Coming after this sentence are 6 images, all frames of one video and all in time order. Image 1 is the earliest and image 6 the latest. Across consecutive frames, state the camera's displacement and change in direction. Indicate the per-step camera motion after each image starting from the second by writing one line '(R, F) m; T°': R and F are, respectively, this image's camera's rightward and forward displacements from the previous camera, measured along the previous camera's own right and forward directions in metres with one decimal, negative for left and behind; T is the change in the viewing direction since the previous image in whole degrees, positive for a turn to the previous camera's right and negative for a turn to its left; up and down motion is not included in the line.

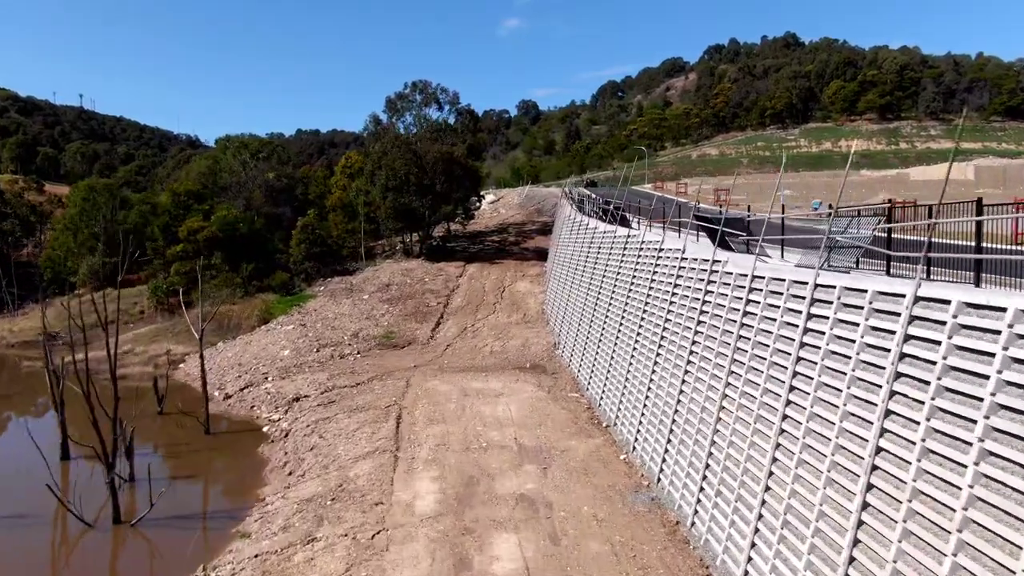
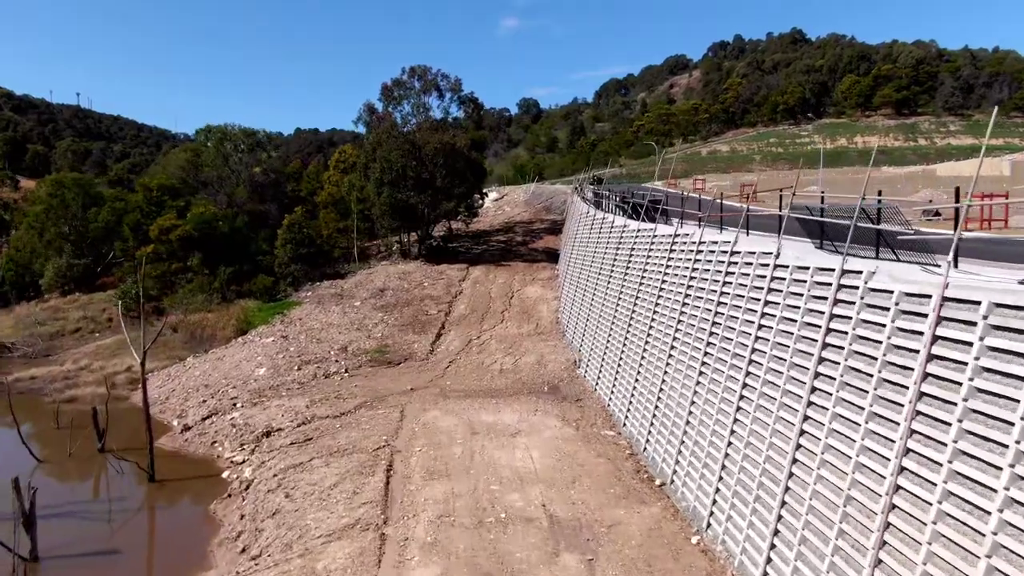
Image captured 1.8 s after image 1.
(-0.3, +3.1) m; 0°
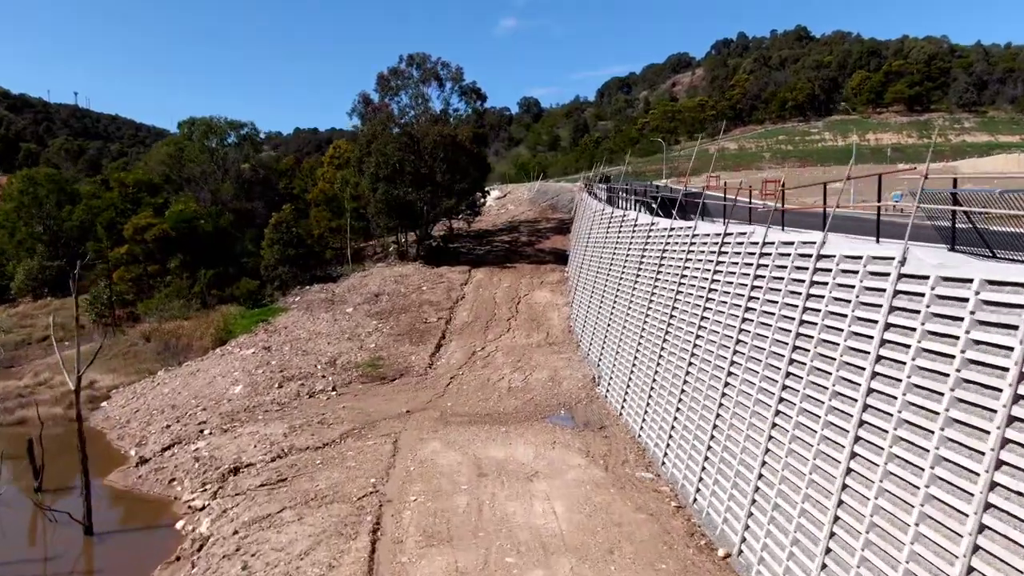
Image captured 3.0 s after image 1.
(-0.2, +2.2) m; 0°
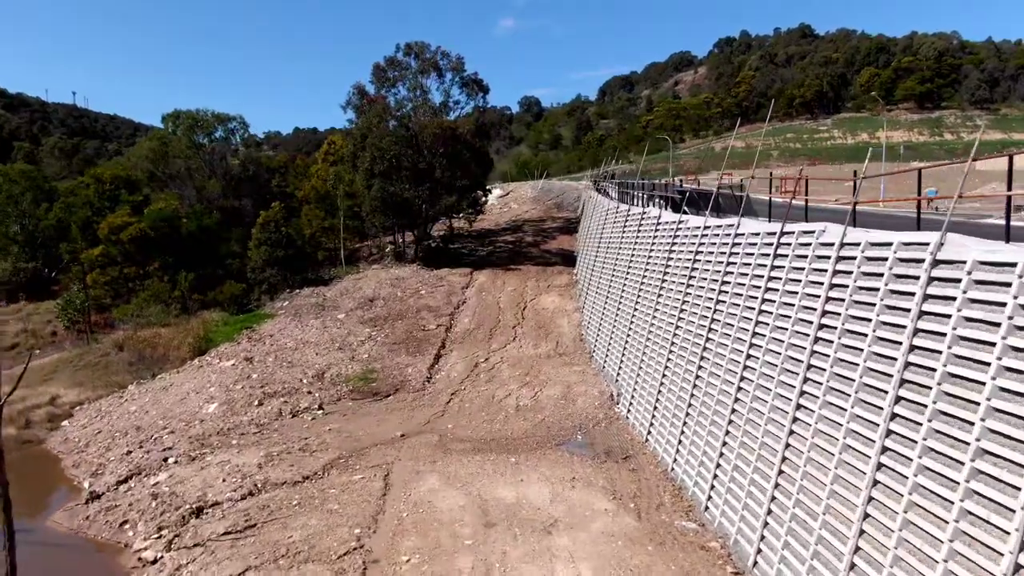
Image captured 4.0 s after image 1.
(-0.2, +1.8) m; 0°
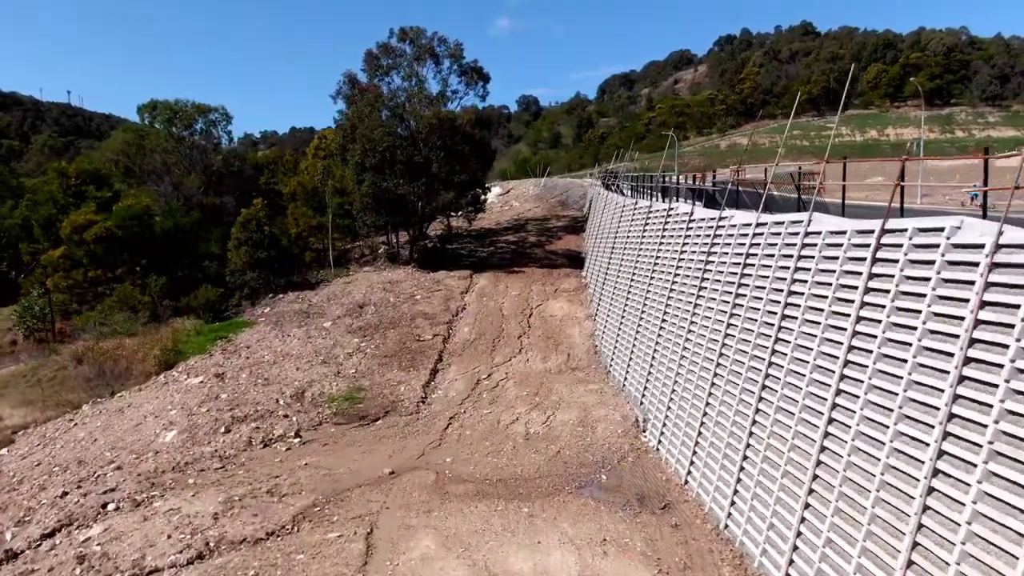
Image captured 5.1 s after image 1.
(-0.2, +2.1) m; 0°
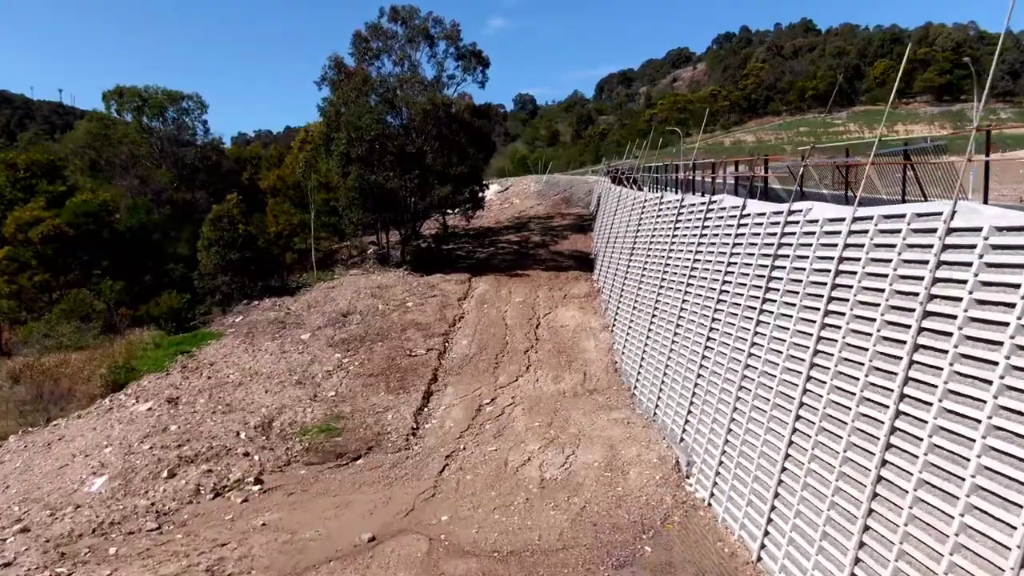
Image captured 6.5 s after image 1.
(-0.2, +2.4) m; 0°
